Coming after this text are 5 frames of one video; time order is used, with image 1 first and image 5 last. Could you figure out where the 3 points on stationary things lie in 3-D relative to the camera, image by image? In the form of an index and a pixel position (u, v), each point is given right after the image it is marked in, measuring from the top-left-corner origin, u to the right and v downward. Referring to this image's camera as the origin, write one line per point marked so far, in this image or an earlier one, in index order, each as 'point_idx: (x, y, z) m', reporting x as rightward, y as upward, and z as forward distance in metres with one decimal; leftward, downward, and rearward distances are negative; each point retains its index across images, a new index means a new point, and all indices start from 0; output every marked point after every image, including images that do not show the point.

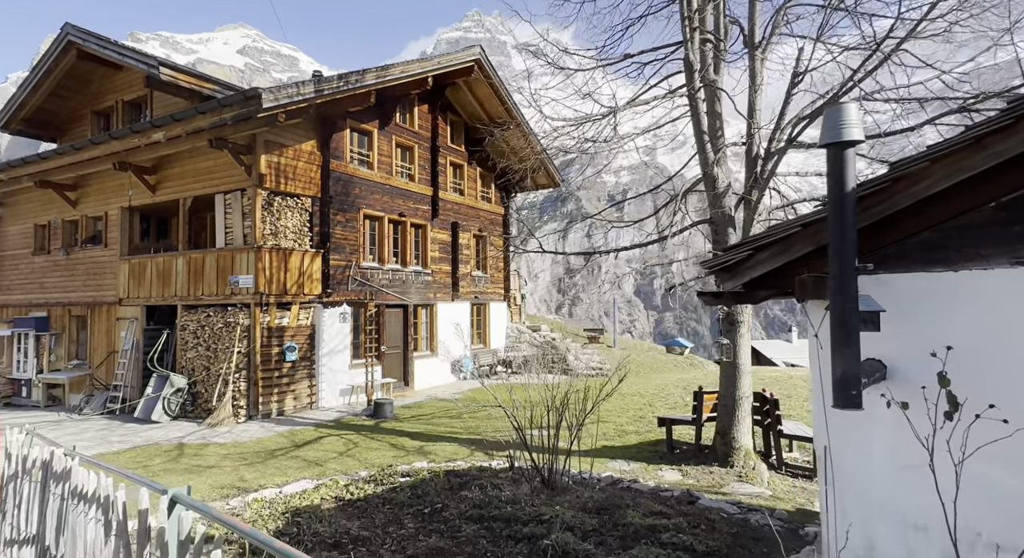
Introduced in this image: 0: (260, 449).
0: (-3.6, -2.5, +9.0) m
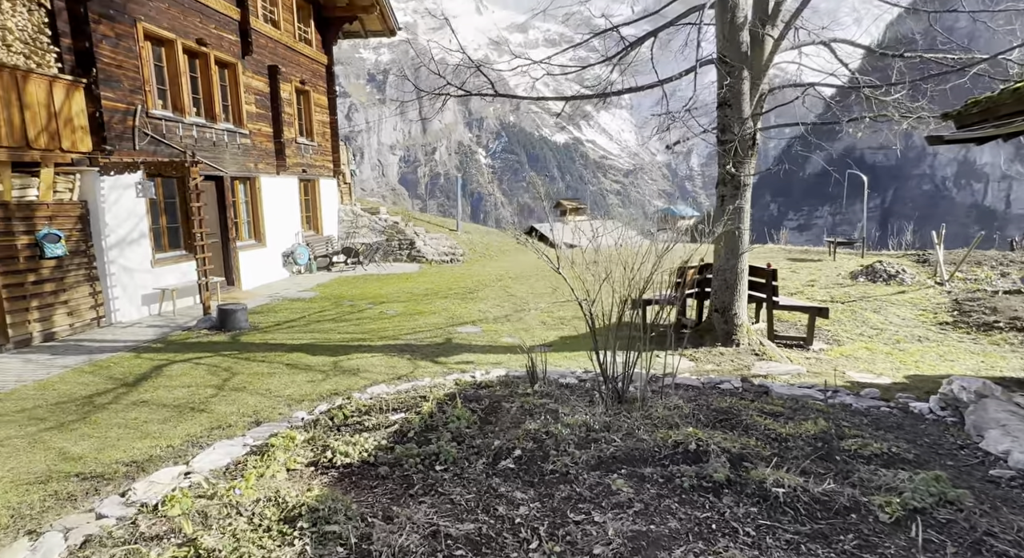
0: (-3.9, -1.0, +5.4) m
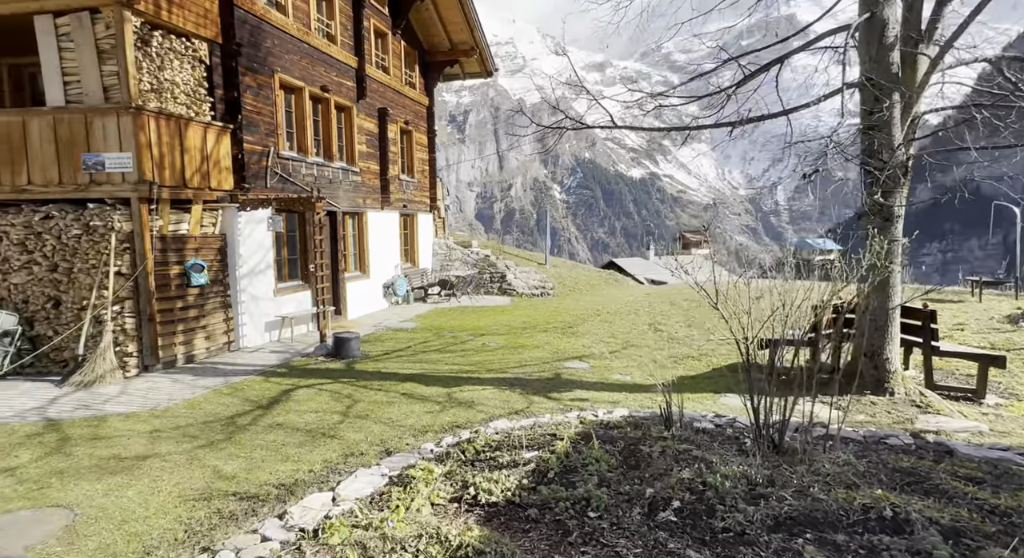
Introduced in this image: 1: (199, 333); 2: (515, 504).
0: (-2.8, -1.3, +5.8) m
1: (-4.1, -0.7, +8.1) m
2: (0.0, -1.2, +3.6) m
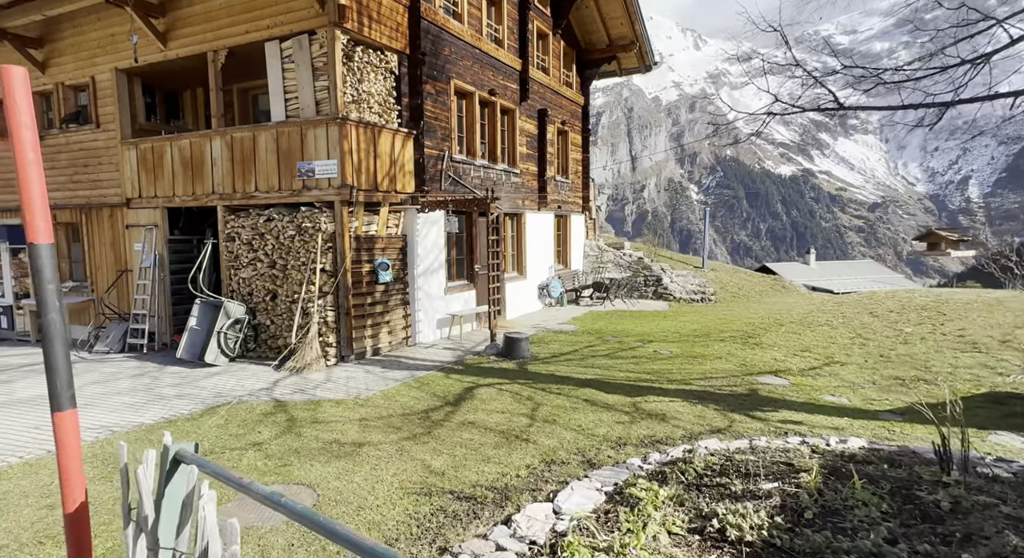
0: (-1.0, -1.3, +6.0) m
1: (-1.7, -0.7, +8.5) m
2: (+1.3, -1.3, +3.2) m
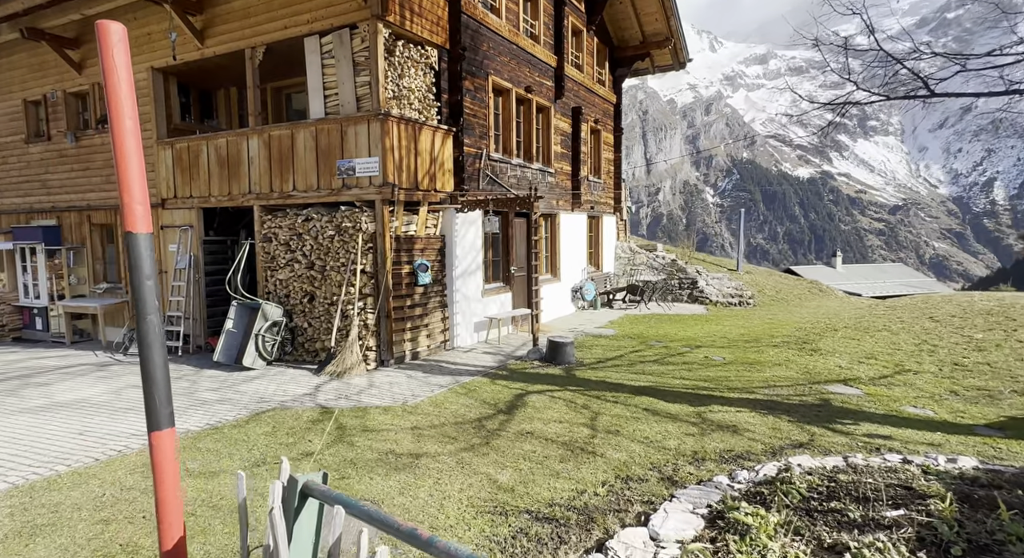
0: (-0.5, -1.3, +5.7) m
1: (-1.1, -0.7, +8.2) m
2: (+1.8, -1.3, +2.9) m
